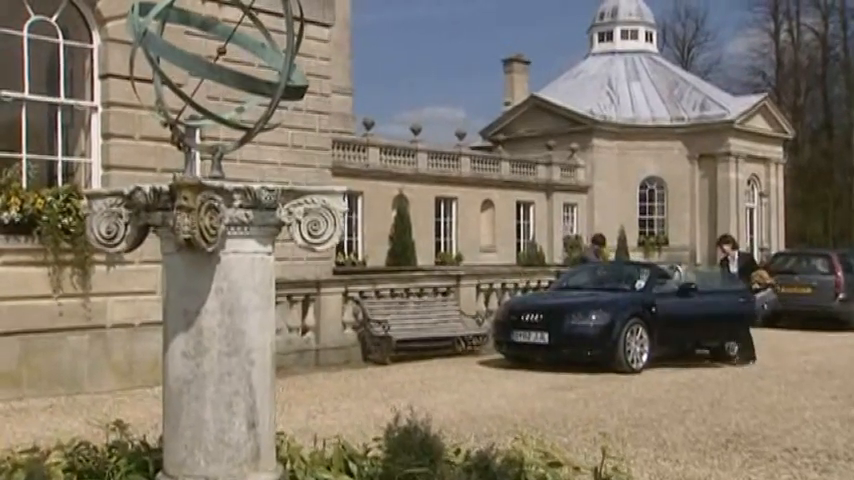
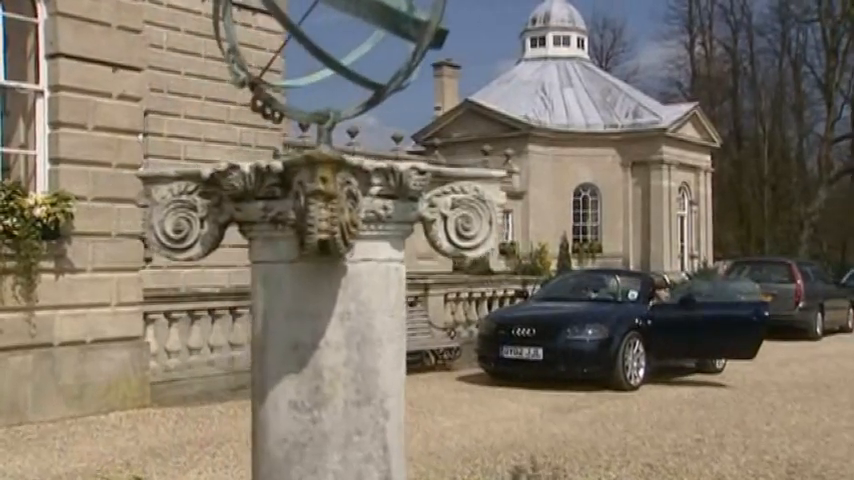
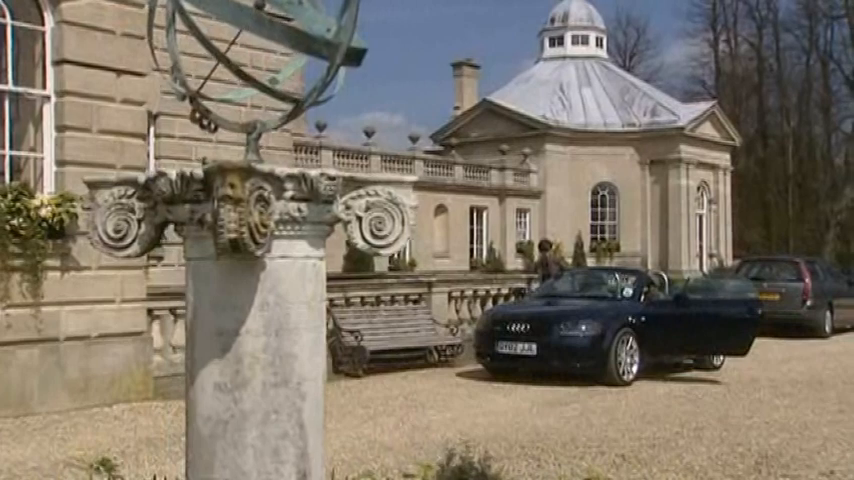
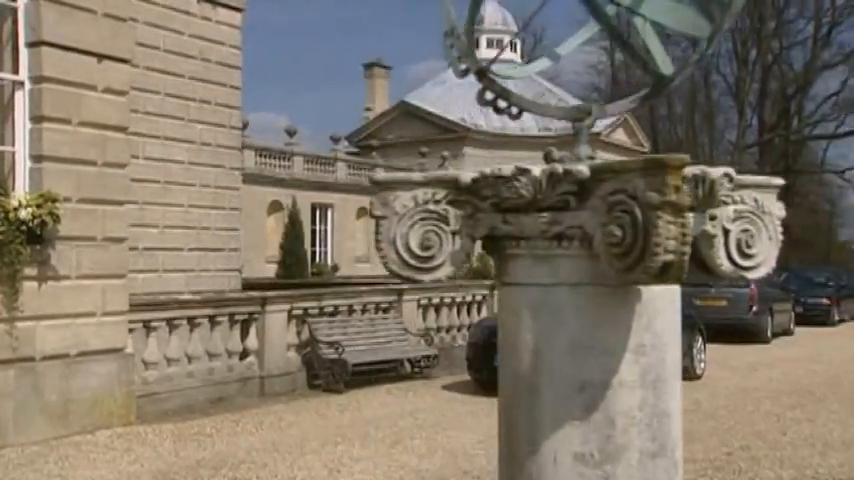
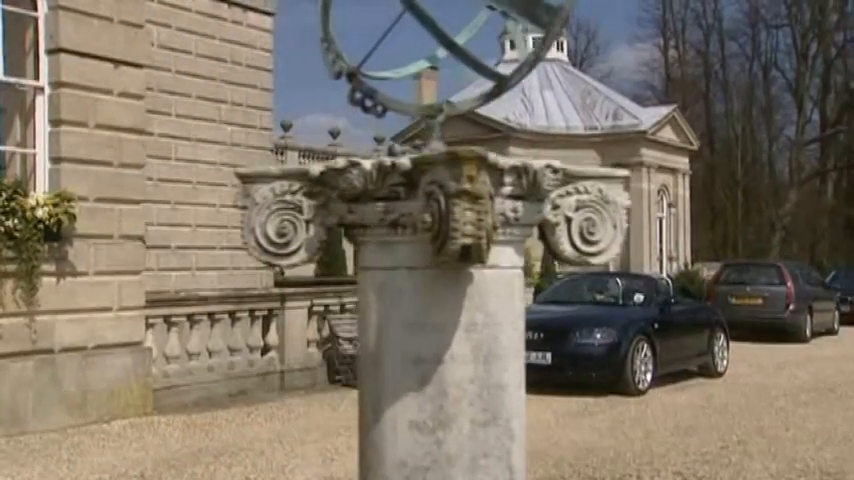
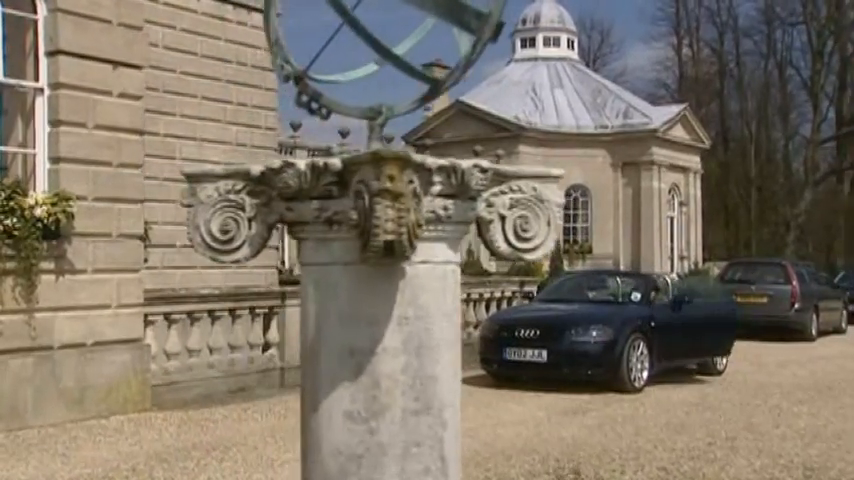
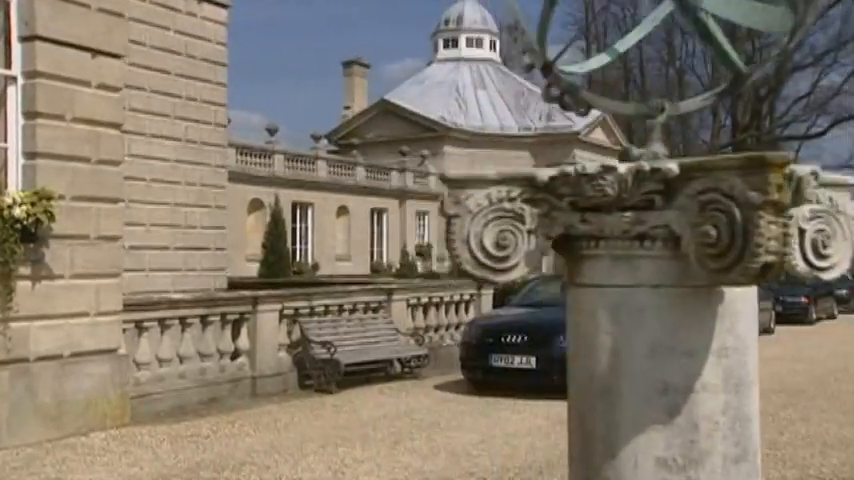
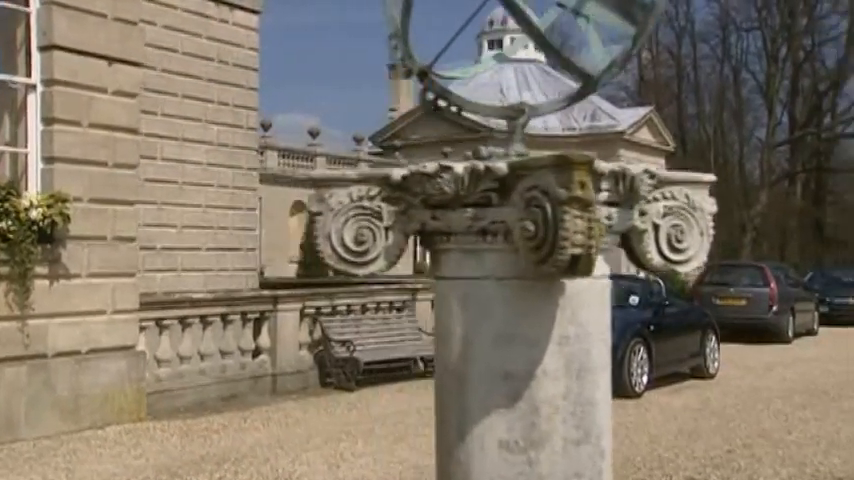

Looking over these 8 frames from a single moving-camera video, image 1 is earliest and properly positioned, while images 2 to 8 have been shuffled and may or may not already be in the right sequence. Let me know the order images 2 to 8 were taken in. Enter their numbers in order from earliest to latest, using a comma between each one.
3, 2, 6, 5, 8, 4, 7
